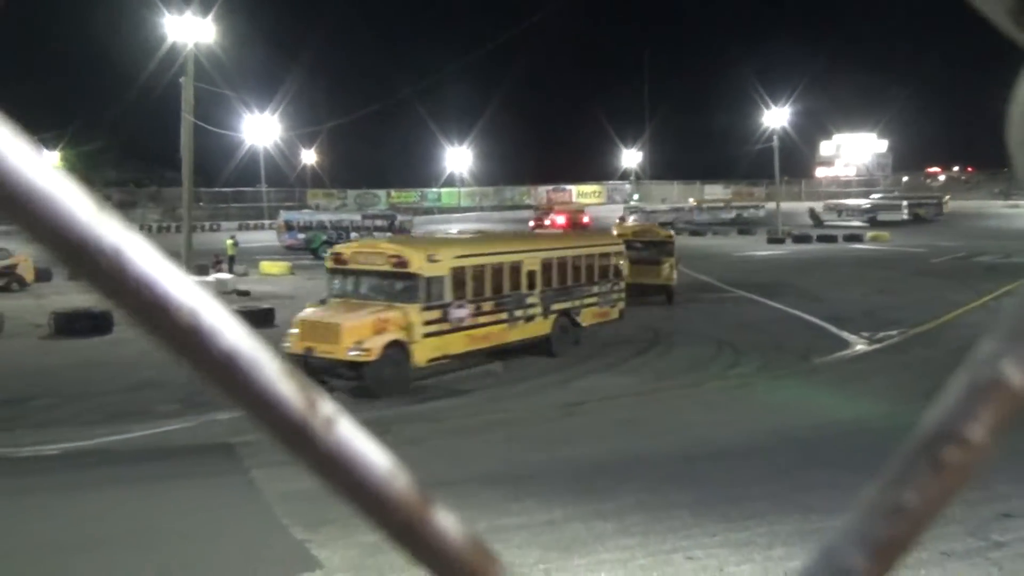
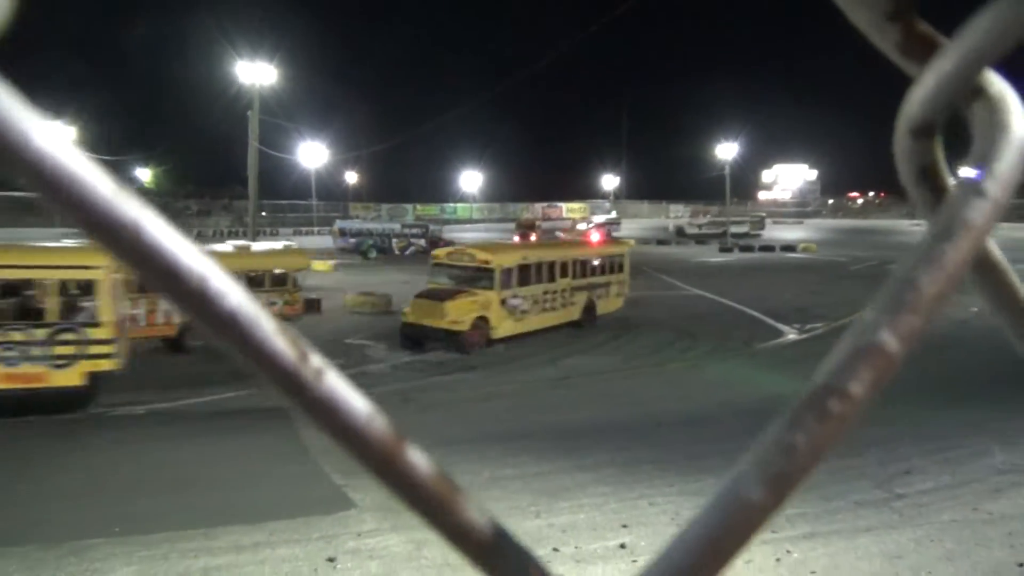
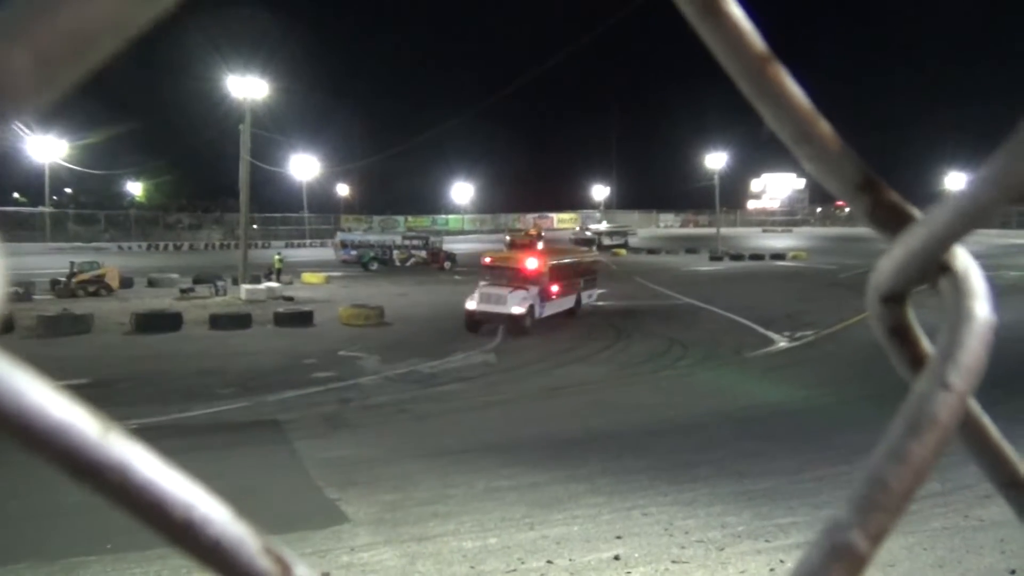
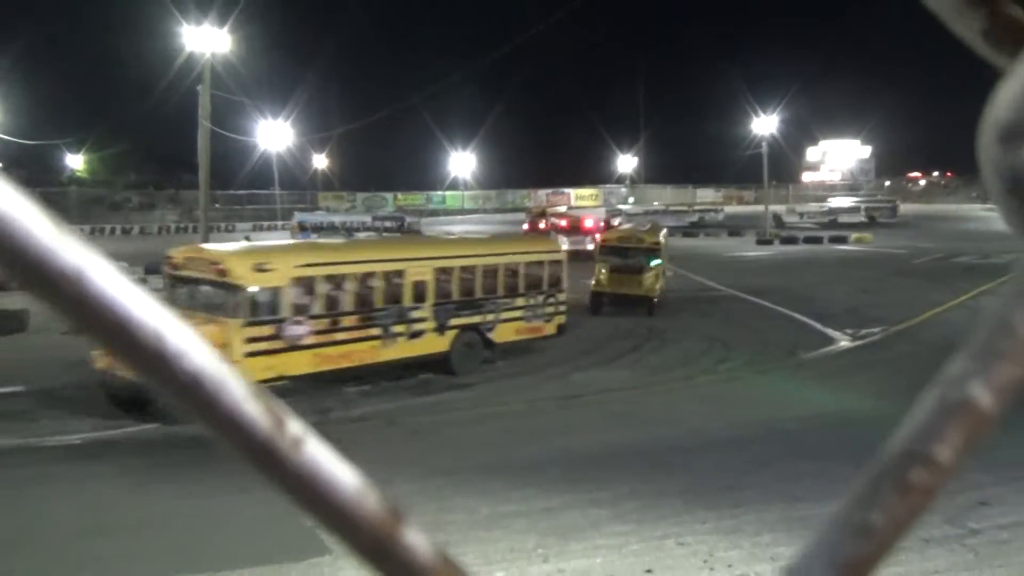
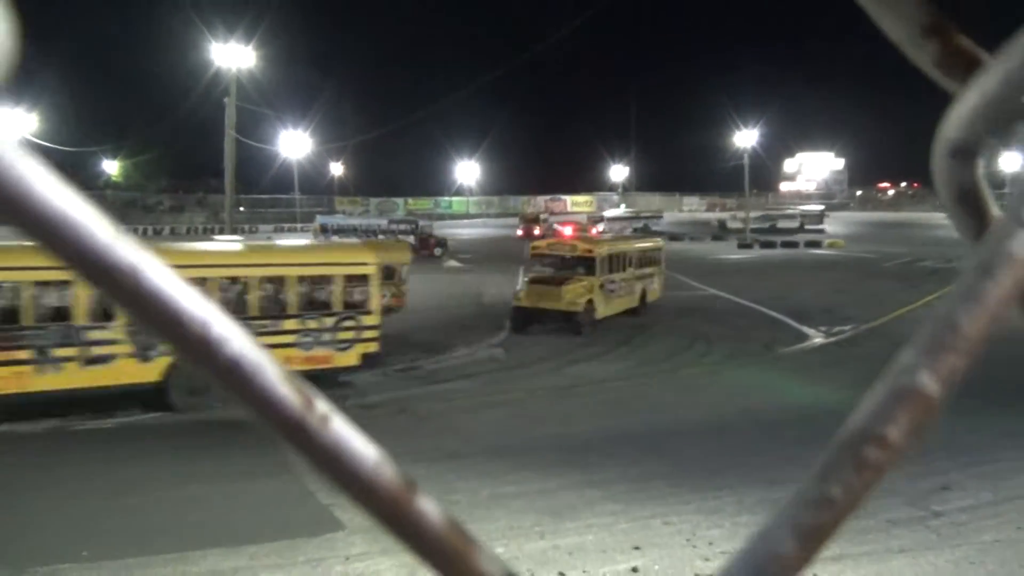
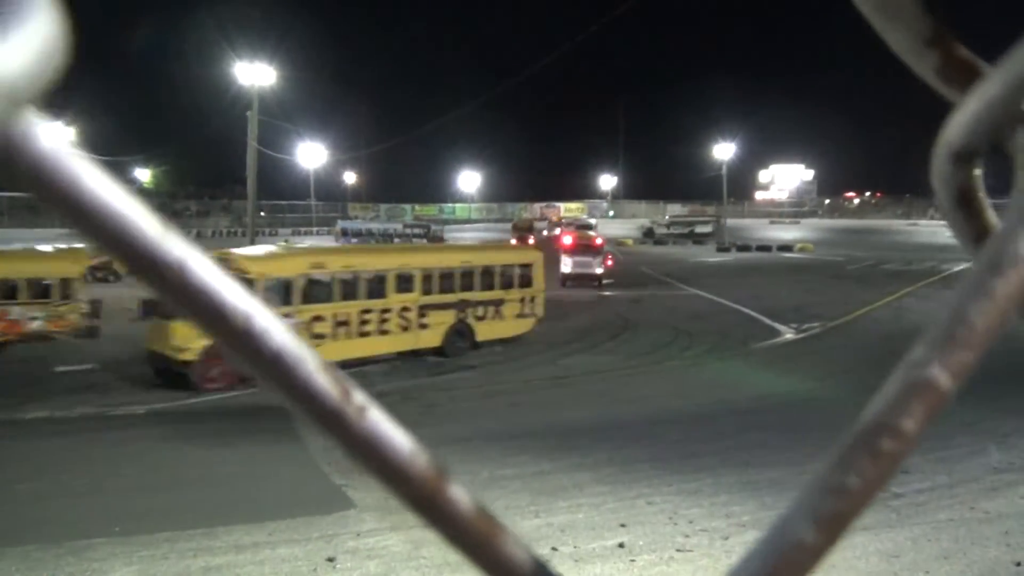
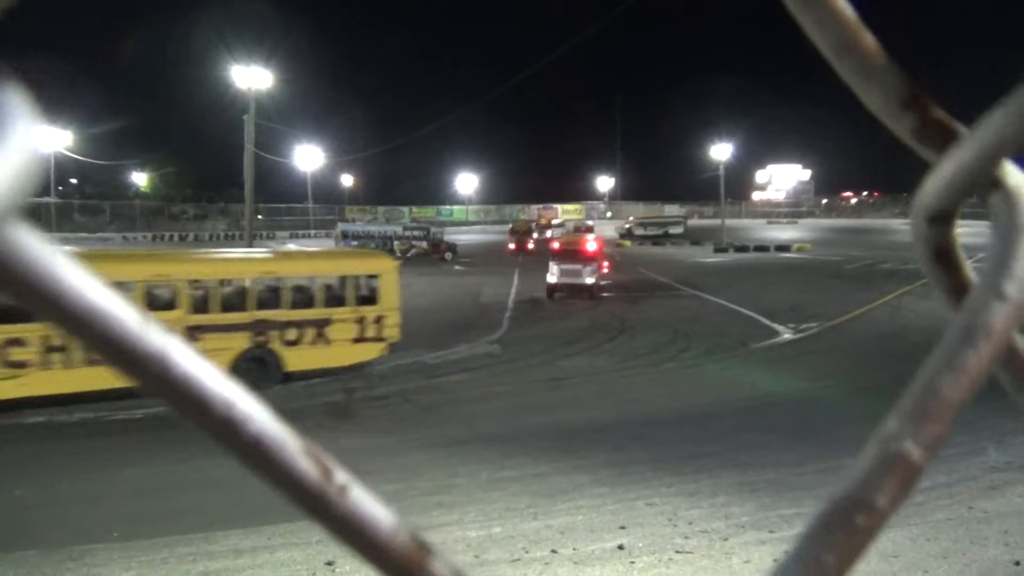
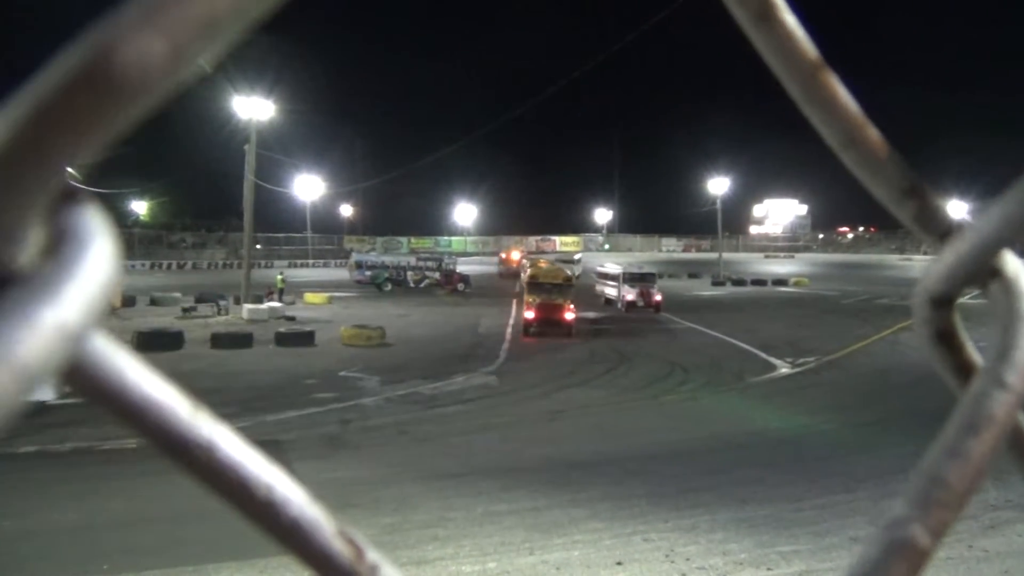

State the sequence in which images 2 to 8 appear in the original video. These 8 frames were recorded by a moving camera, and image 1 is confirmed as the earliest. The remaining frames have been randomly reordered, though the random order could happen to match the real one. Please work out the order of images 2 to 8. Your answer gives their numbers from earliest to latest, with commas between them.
4, 5, 2, 6, 7, 3, 8
